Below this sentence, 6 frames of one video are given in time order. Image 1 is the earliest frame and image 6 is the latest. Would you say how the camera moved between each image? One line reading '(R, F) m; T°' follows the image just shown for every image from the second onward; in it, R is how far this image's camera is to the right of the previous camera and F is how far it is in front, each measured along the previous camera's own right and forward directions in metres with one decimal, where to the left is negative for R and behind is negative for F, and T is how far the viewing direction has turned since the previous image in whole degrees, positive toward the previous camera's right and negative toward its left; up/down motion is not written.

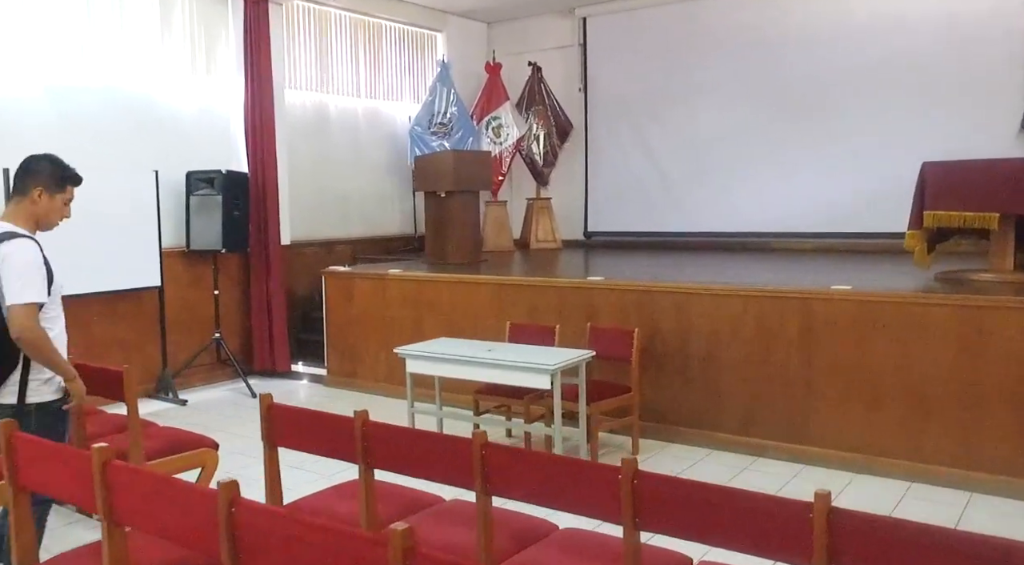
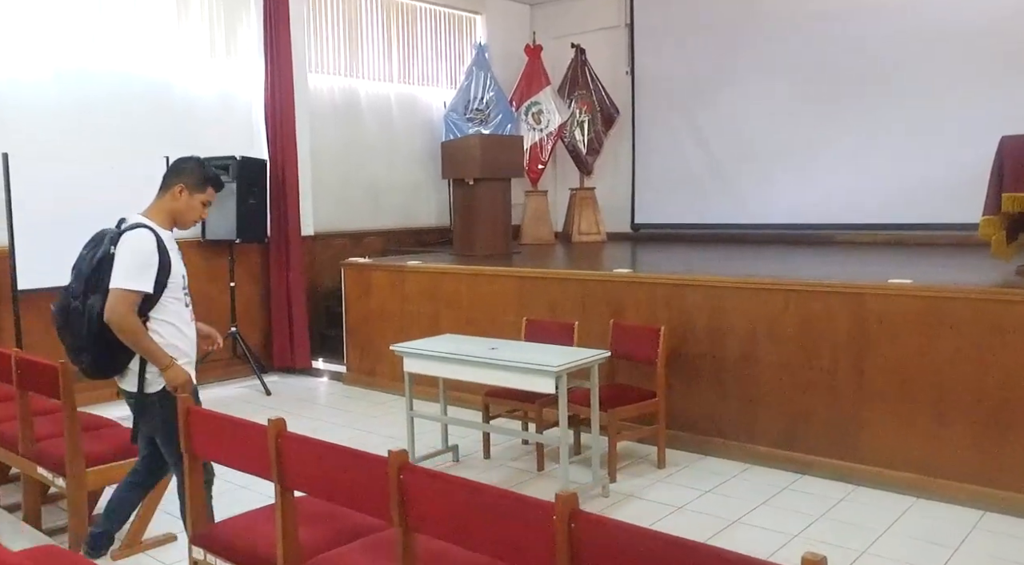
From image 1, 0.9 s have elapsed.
(+0.3, +0.5) m; -5°
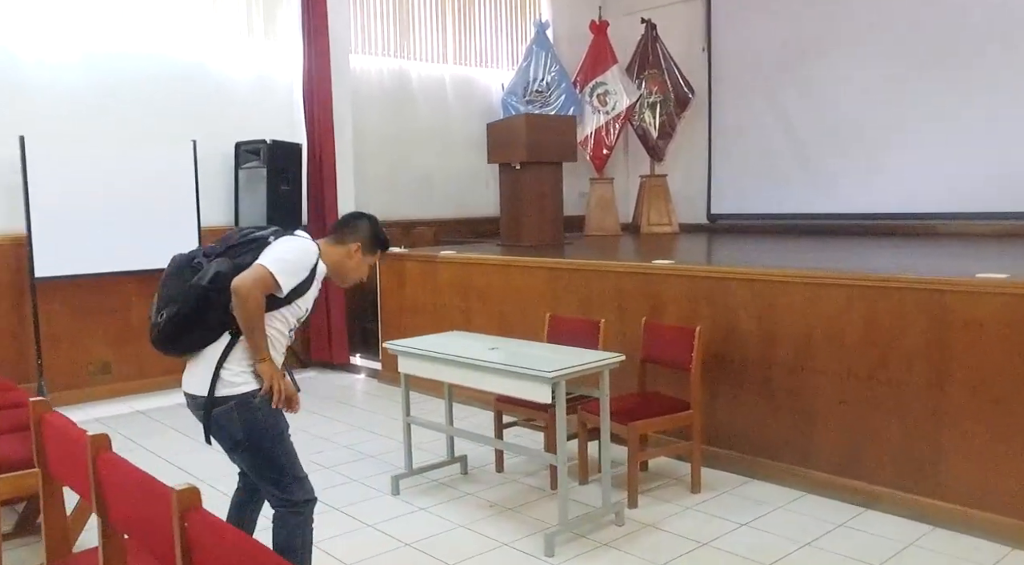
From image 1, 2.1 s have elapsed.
(+0.4, +0.5) m; -7°
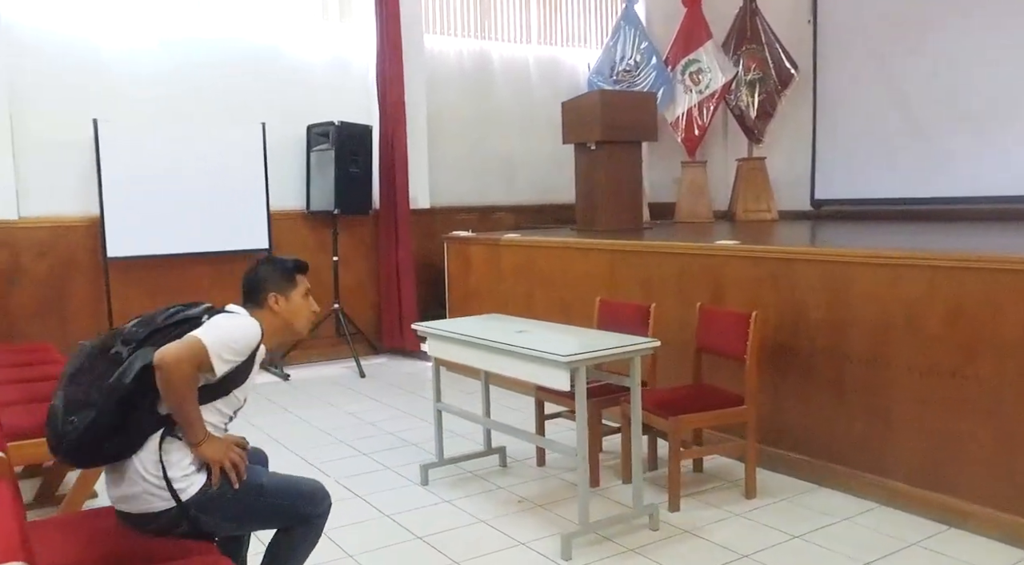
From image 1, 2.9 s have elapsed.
(+0.3, +0.3) m; -8°
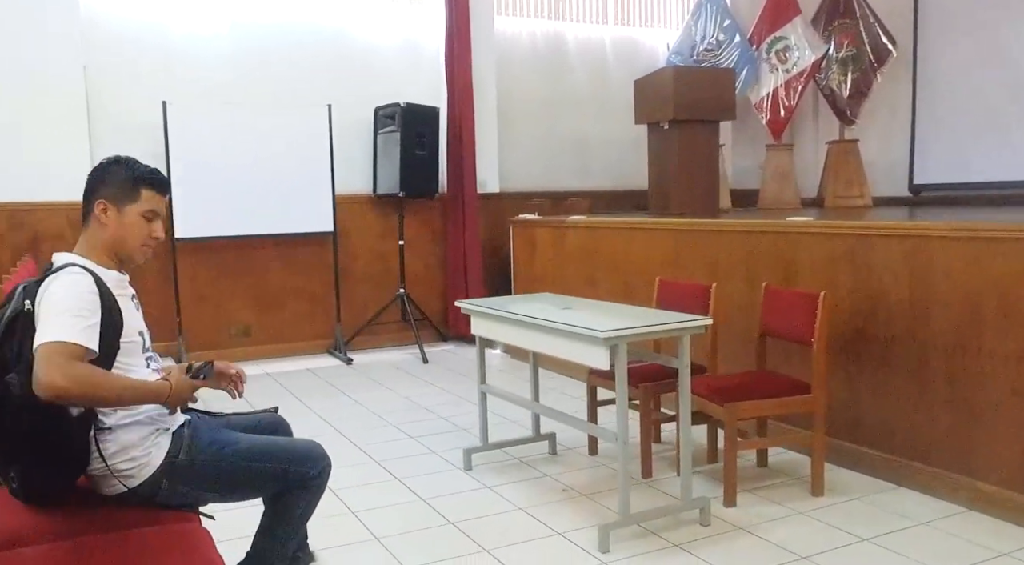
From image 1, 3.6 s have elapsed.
(+0.2, +0.2) m; -6°
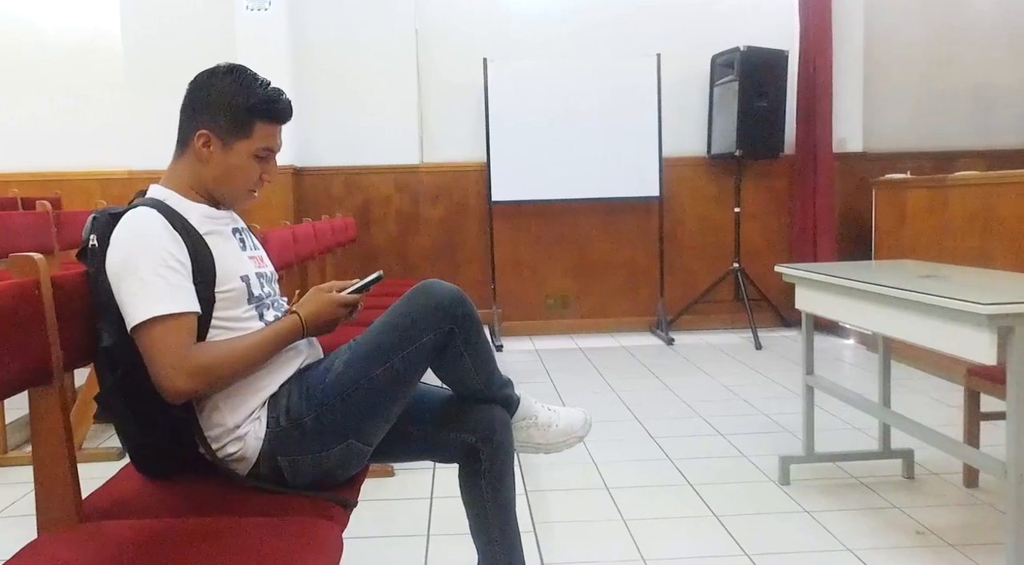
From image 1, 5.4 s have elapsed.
(+0.1, +0.7) m; -22°
